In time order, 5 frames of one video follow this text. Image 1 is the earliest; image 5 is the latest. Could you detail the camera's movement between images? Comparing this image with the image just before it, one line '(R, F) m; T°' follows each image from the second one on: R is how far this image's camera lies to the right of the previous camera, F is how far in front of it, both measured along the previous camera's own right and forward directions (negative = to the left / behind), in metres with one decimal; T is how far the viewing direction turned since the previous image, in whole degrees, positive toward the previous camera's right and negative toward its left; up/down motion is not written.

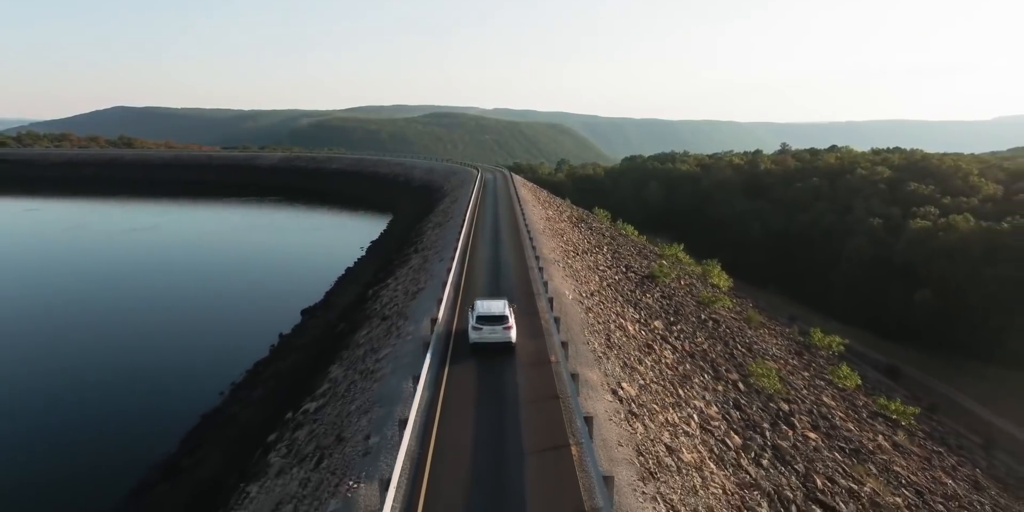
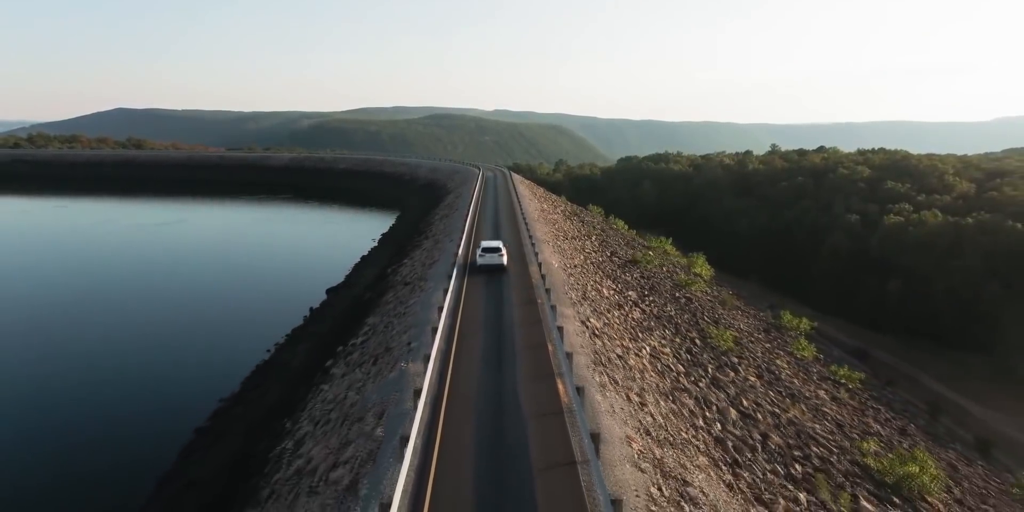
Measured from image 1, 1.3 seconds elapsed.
(+0.1, -2.9) m; 0°
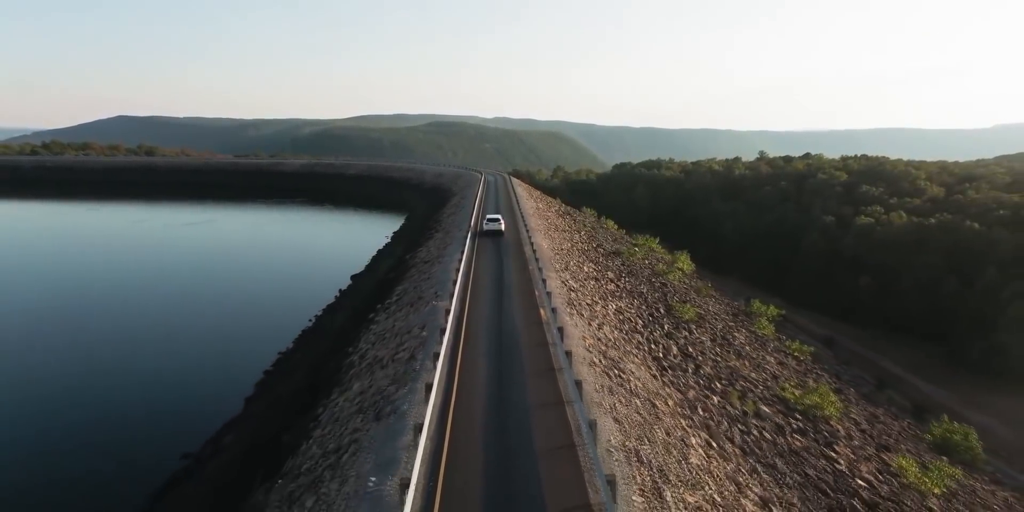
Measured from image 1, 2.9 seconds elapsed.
(0.0, -3.7) m; 0°
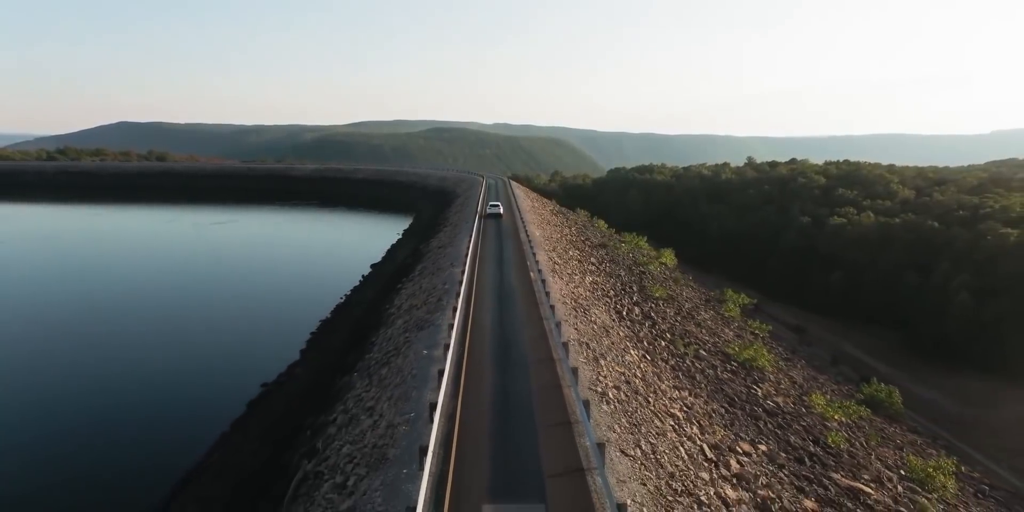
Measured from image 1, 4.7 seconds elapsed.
(+0.1, -4.0) m; 0°
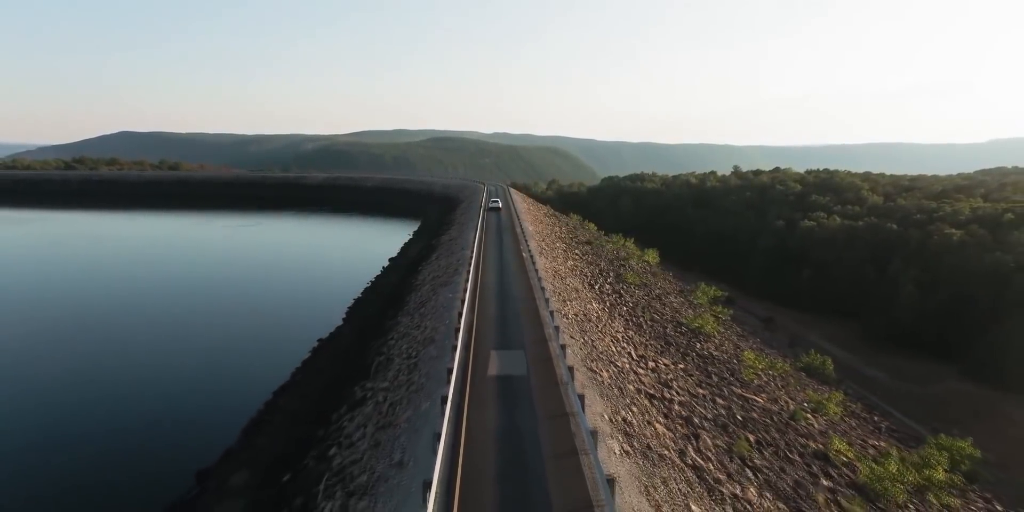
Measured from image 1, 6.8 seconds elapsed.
(+0.1, -5.0) m; 0°
